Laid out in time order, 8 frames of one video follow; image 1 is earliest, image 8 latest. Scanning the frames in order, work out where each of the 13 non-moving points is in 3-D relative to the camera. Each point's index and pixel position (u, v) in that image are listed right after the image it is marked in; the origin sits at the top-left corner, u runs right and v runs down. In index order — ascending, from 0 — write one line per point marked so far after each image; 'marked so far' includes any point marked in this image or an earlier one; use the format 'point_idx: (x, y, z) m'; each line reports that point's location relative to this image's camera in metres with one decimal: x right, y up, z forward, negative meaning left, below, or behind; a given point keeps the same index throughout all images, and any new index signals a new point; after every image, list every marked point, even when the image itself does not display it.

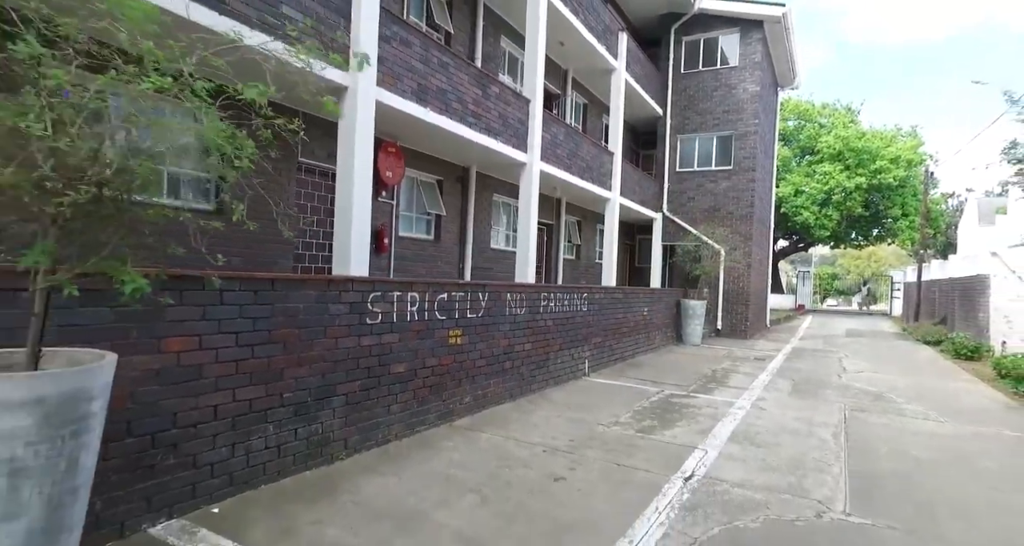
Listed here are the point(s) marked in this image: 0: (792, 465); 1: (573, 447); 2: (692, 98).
0: (+2.5, -1.7, +5.2) m
1: (+0.7, -1.6, +5.7) m
2: (+5.4, +5.2, +17.7) m
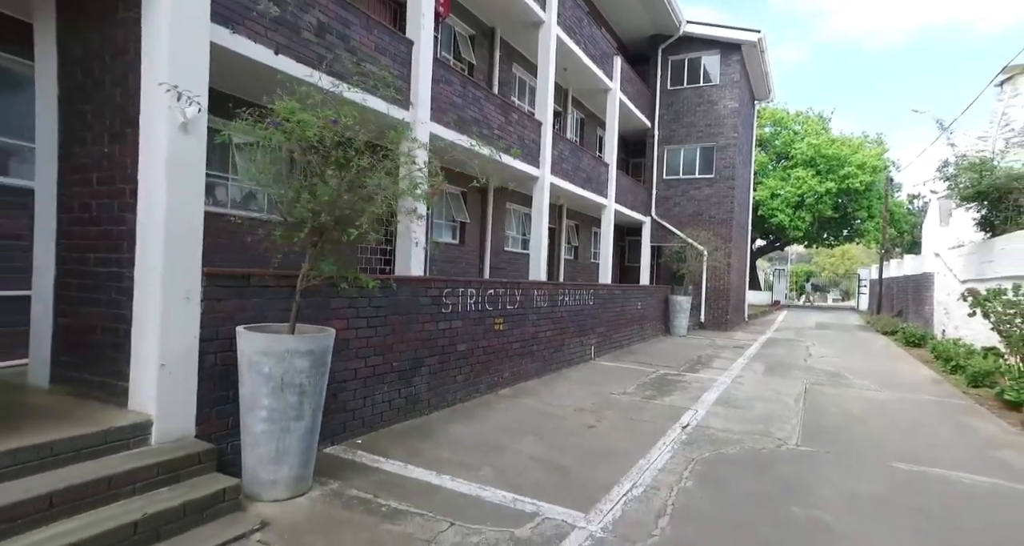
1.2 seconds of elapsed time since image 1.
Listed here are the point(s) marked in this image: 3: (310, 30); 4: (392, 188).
0: (+3.0, -1.7, +7.0) m
1: (+1.1, -1.6, +7.3) m
2: (+5.4, +5.3, +19.4) m
3: (-2.2, +2.6, +6.4) m
4: (-1.1, +0.7, +4.6) m
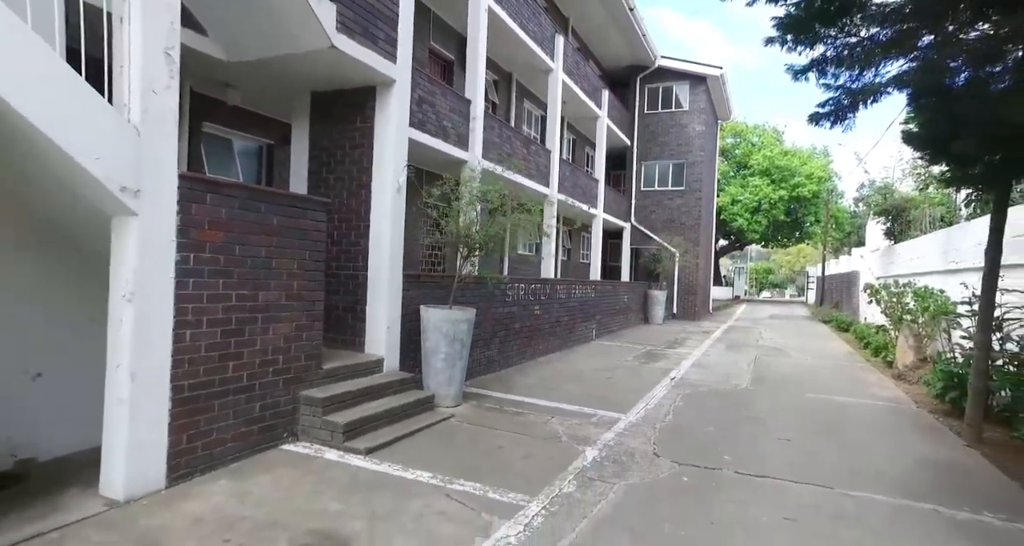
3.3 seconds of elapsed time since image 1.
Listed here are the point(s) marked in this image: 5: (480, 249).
0: (+3.6, -1.7, +10.0) m
1: (+1.7, -1.6, +10.3) m
2: (+5.4, +5.4, +22.6) m
3: (-1.5, +2.6, +9.1) m
4: (-0.3, +0.7, +7.4) m
5: (-0.4, +0.4, +7.5) m
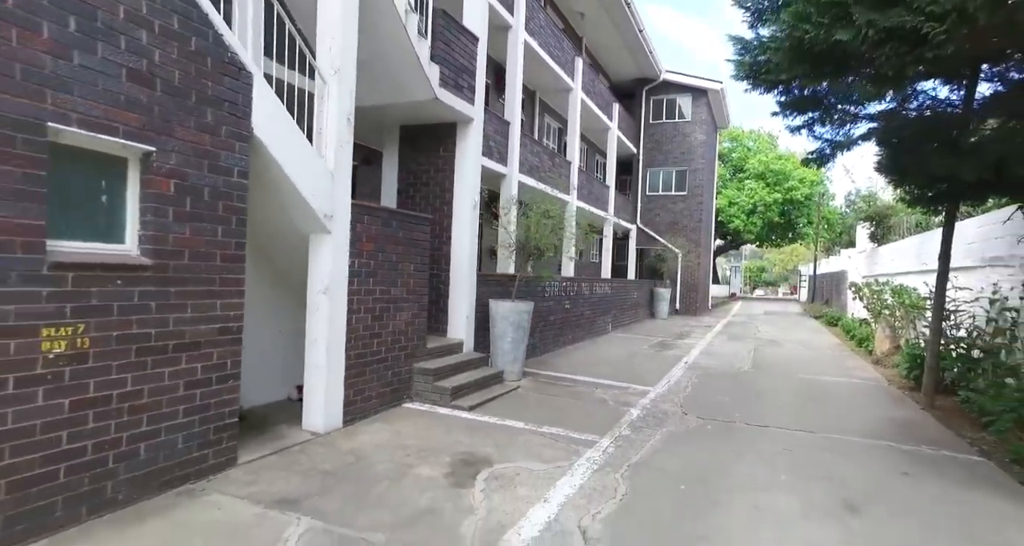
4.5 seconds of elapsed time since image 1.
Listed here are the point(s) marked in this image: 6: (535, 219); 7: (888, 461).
0: (+4.3, -1.7, +11.6) m
1: (+2.4, -1.6, +11.9) m
2: (+5.9, +5.4, +24.2) m
3: (-0.8, +2.6, +10.7) m
4: (+0.4, +0.7, +9.0) m
5: (+0.3, +0.4, +9.1) m
6: (+0.5, +0.8, +9.1) m
7: (+3.4, -1.7, +5.3) m
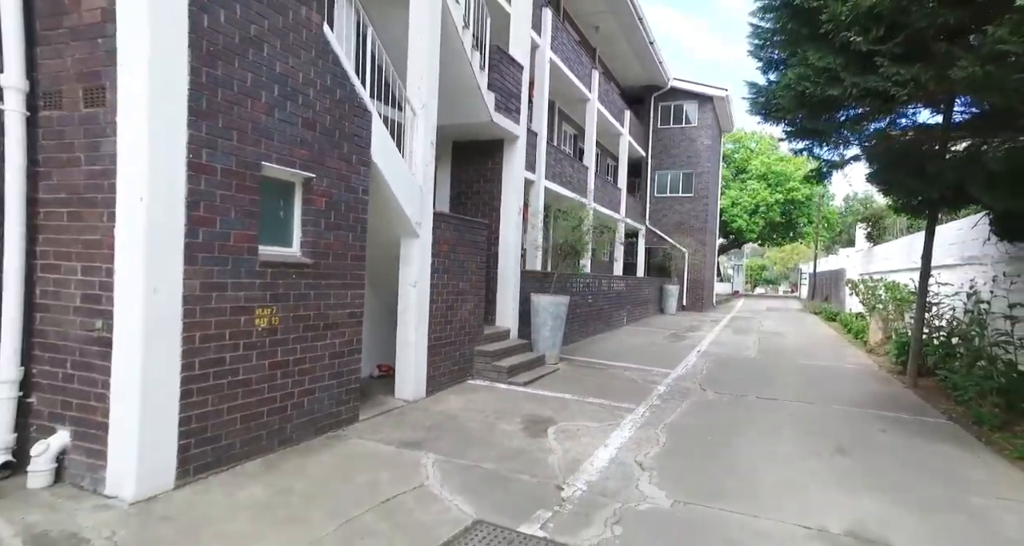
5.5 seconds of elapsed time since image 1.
0: (+4.9, -1.7, +12.9) m
1: (+3.0, -1.6, +13.1) m
2: (+6.6, +5.5, +25.4) m
3: (-0.2, +2.7, +11.9) m
4: (+1.0, +0.7, +10.2) m
5: (+1.0, +0.4, +10.4) m
6: (+1.1, +0.9, +10.3) m
7: (+4.0, -1.7, +6.5) m
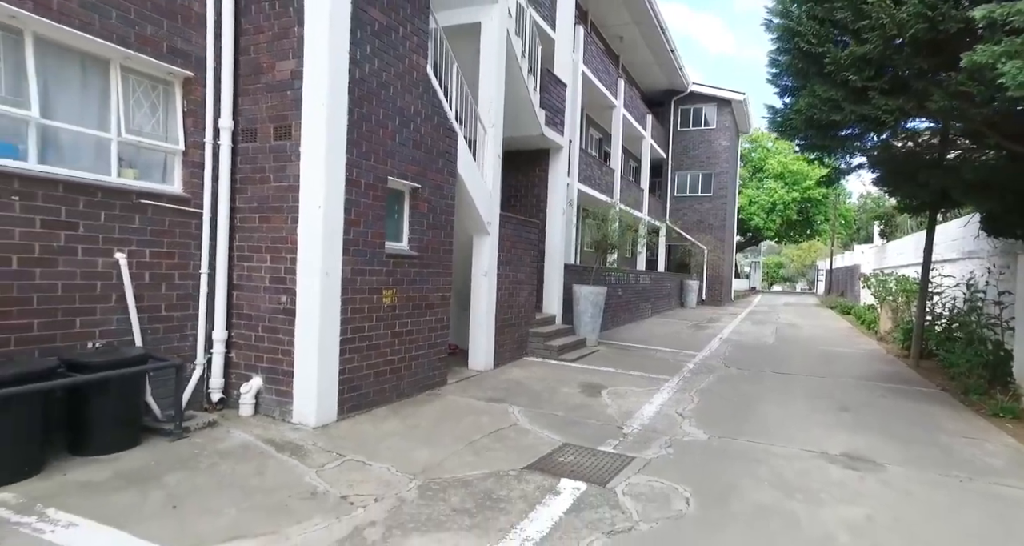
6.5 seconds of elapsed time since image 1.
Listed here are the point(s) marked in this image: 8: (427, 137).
0: (+5.8, -1.5, +14.0) m
1: (+3.9, -1.4, +14.3) m
2: (+7.7, +5.7, +26.5) m
3: (+0.7, +2.8, +13.1) m
4: (+1.8, +0.8, +11.5) m
5: (+1.8, +0.5, +11.6) m
6: (+1.9, +1.0, +11.5) m
7: (+4.7, -1.5, +7.7) m
8: (-0.9, +1.4, +6.3) m
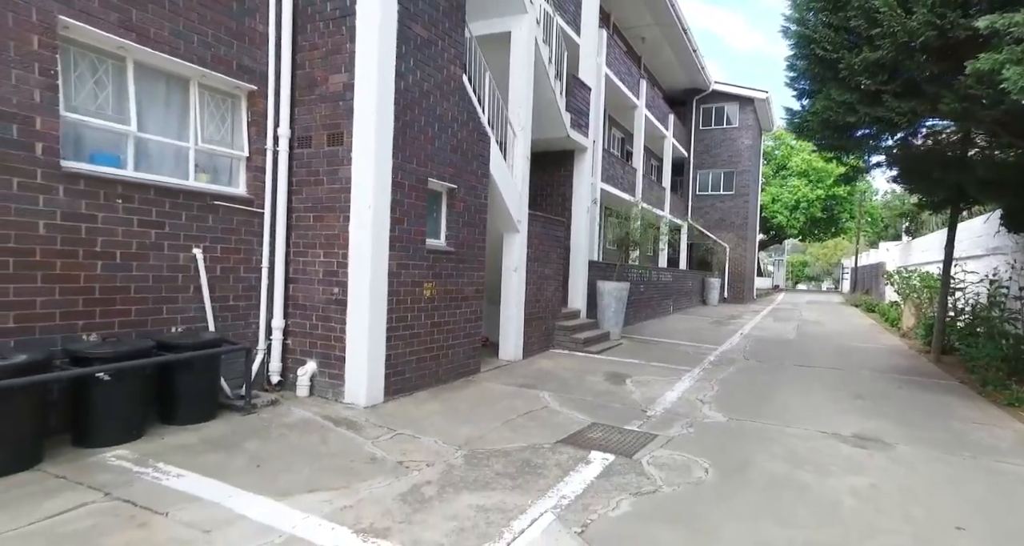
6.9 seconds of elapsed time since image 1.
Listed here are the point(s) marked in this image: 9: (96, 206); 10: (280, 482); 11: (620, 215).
0: (+6.4, -1.5, +14.3) m
1: (+4.5, -1.4, +14.6) m
2: (+8.8, +5.8, +26.6) m
3: (+1.2, +2.9, +13.6) m
4: (+2.3, +0.9, +11.9) m
5: (+2.3, +0.6, +12.0) m
6: (+2.4, +1.1, +11.9) m
7: (+5.1, -1.5, +8.0) m
8: (-0.6, +1.5, +6.8) m
9: (-2.9, +0.5, +4.2) m
10: (-1.4, -1.3, +3.6) m
11: (+2.2, +1.2, +12.1) m
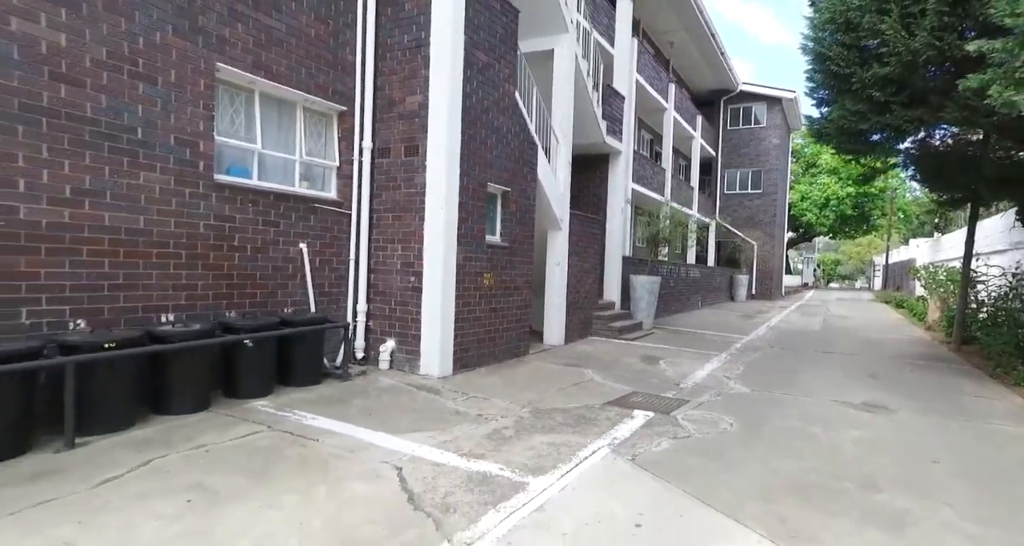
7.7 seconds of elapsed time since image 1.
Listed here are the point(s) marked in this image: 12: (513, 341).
0: (+7.3, -1.3, +14.9) m
1: (+5.5, -1.2, +15.3) m
2: (+10.2, +5.9, +27.1) m
3: (+2.1, +3.0, +14.4) m
4: (+3.1, +1.0, +12.7) m
5: (+3.1, +0.7, +12.8) m
6: (+3.2, +1.2, +12.7) m
7: (+5.8, -1.4, +8.7) m
8: (0.0, +1.6, +7.7) m
9: (-2.4, +0.6, +5.2) m
10: (-0.9, -1.2, +4.6) m
11: (+3.0, +1.3, +12.9) m
12: (0.0, -0.9, +7.9) m
